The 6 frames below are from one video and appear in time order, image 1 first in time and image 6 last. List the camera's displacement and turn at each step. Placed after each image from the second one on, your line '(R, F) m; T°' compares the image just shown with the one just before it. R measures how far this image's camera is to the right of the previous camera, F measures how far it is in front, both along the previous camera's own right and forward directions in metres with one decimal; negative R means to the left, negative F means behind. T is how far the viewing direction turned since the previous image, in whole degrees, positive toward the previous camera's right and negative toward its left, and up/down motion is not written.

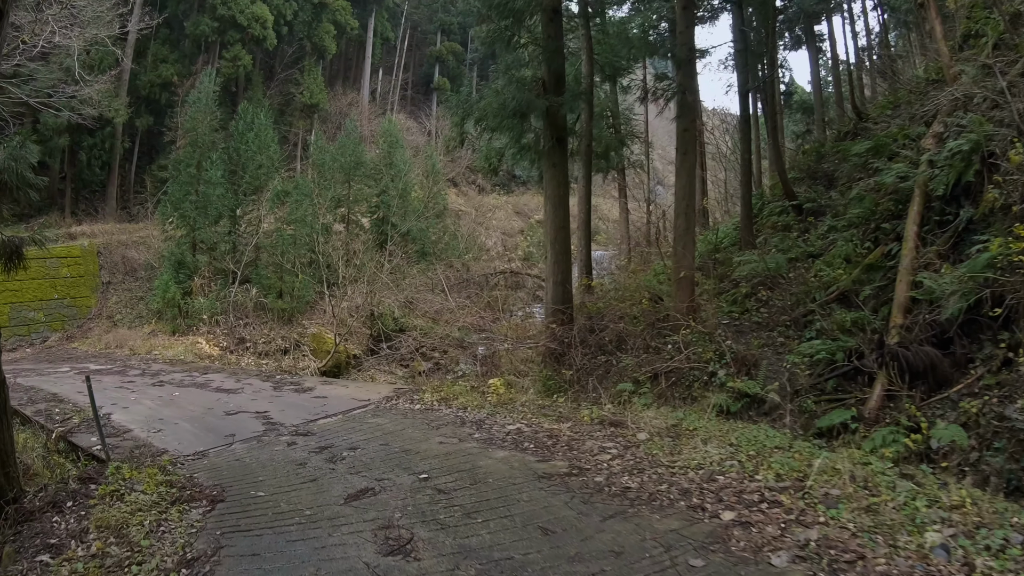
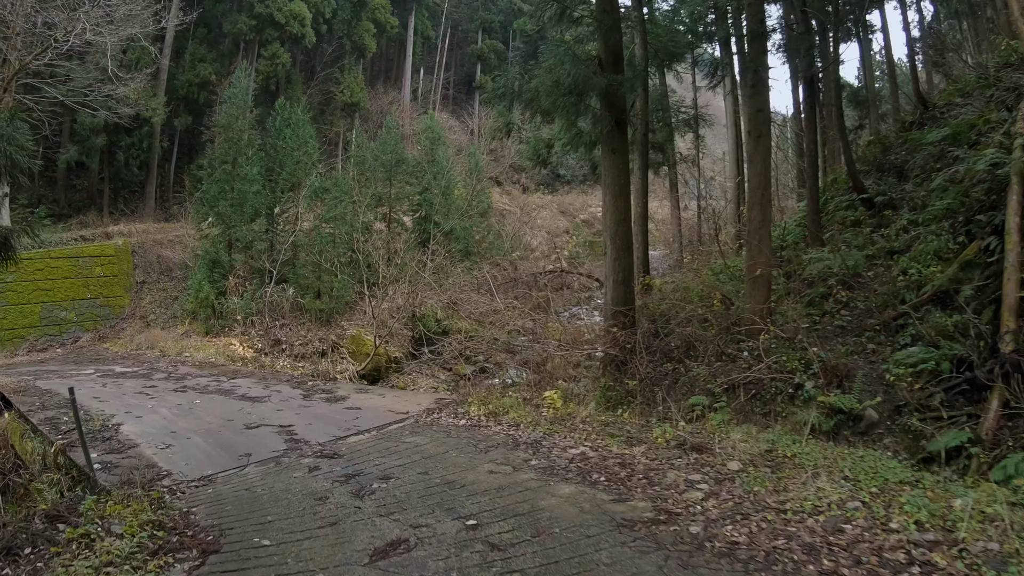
(-0.1, +0.7) m; -2°
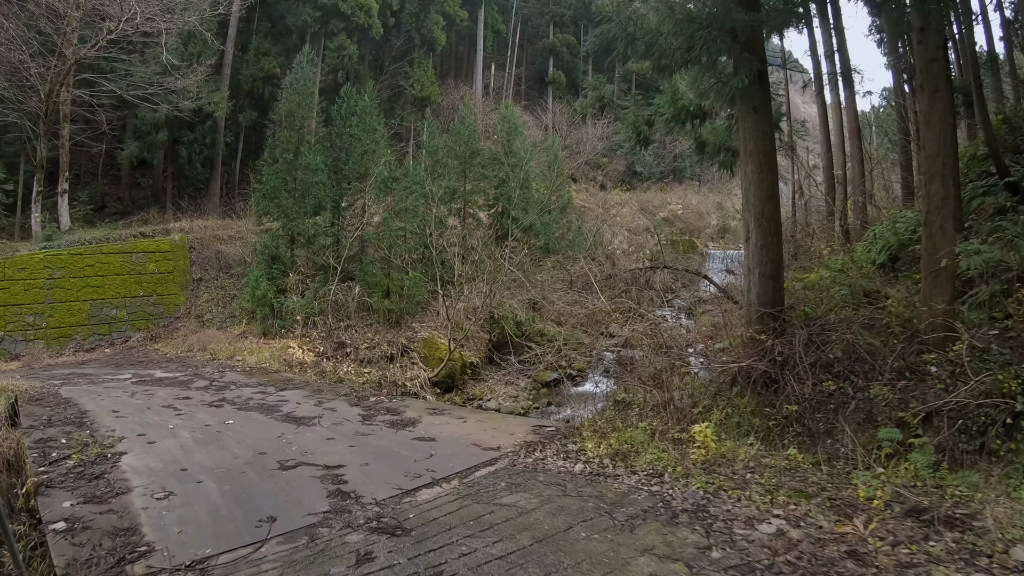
(-0.2, +1.3) m; -4°
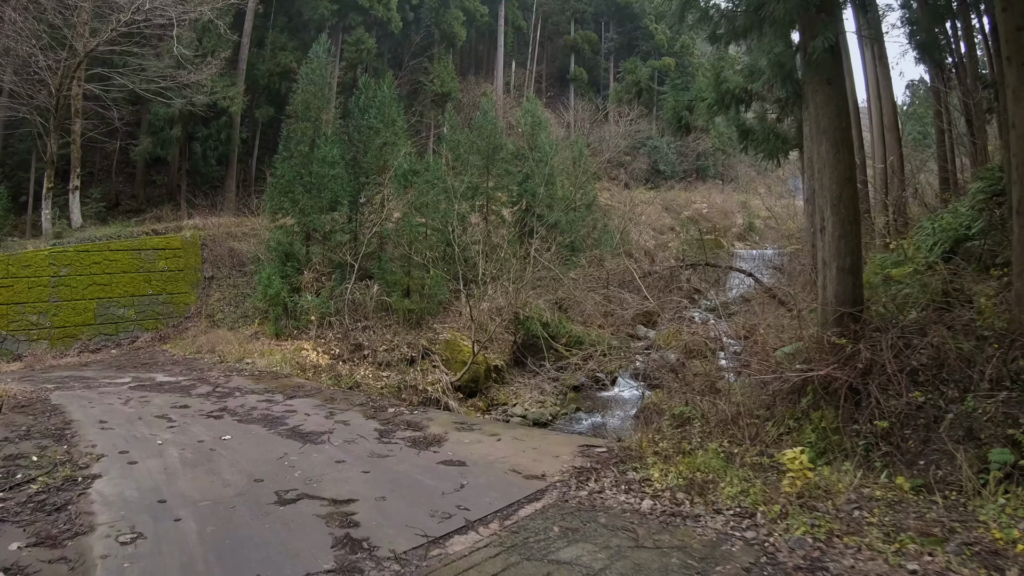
(-0.1, +0.6) m; -1°
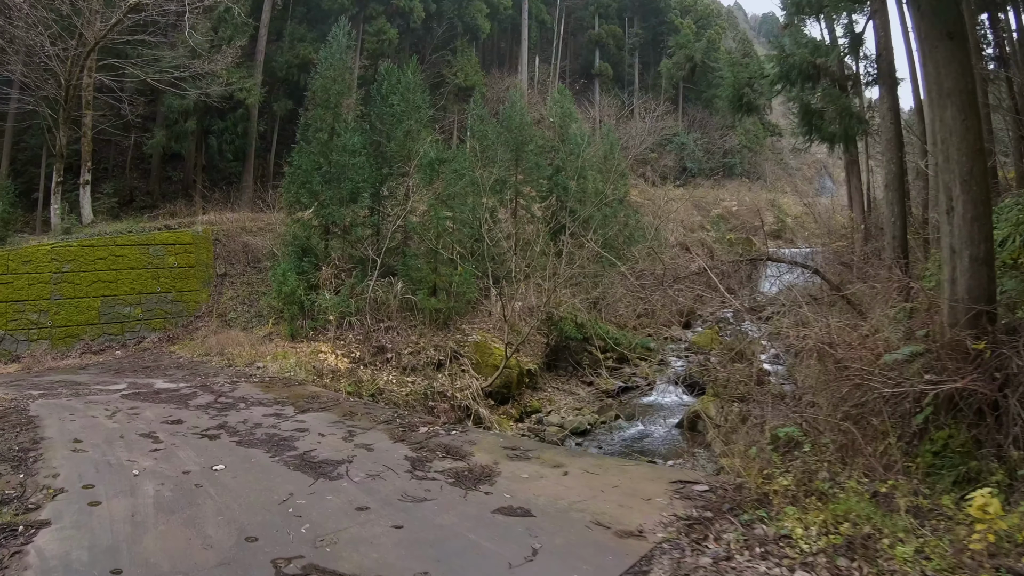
(-0.1, +0.8) m; -1°
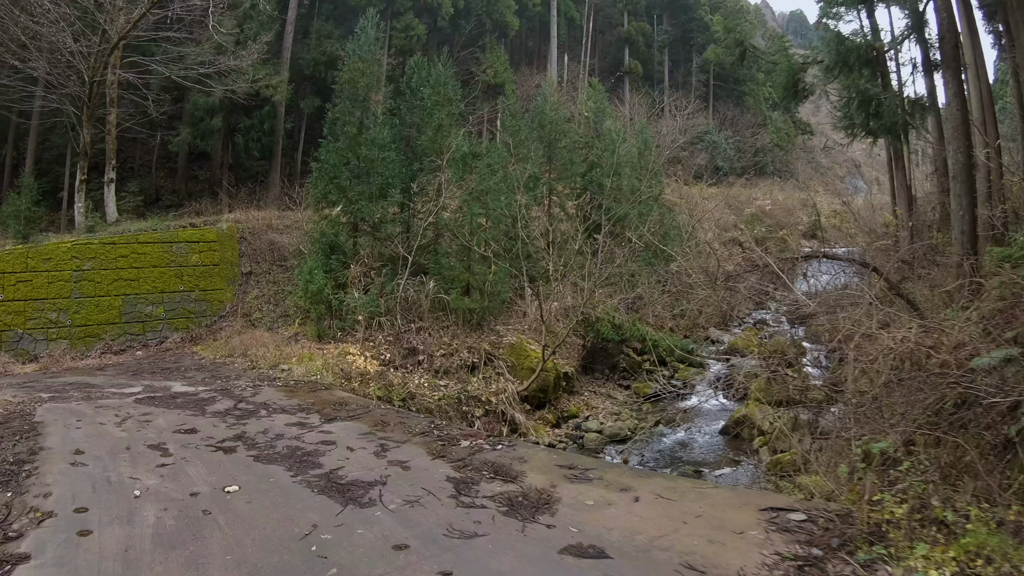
(-0.1, +0.4) m; -1°
